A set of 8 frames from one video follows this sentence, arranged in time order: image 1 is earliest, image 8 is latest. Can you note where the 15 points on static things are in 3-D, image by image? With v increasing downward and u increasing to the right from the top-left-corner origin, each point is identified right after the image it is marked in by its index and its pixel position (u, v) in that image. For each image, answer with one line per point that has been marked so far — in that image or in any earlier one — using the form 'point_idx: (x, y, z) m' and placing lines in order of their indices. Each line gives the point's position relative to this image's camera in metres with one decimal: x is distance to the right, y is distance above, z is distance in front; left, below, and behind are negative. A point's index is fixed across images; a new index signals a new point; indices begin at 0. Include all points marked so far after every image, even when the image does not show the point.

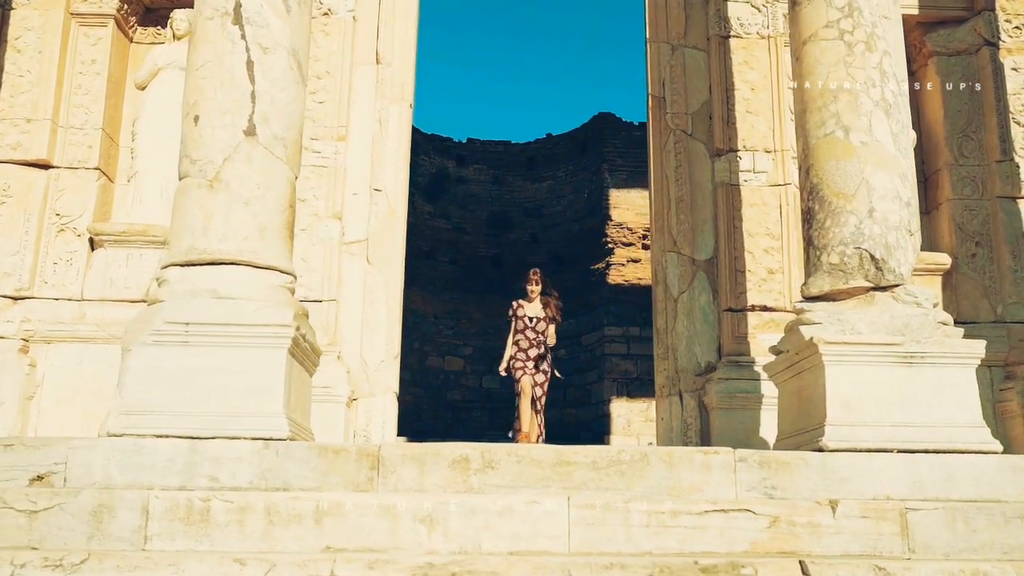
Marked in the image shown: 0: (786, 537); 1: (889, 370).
0: (+1.3, -1.2, +4.8) m
1: (+2.0, -0.4, +5.6) m
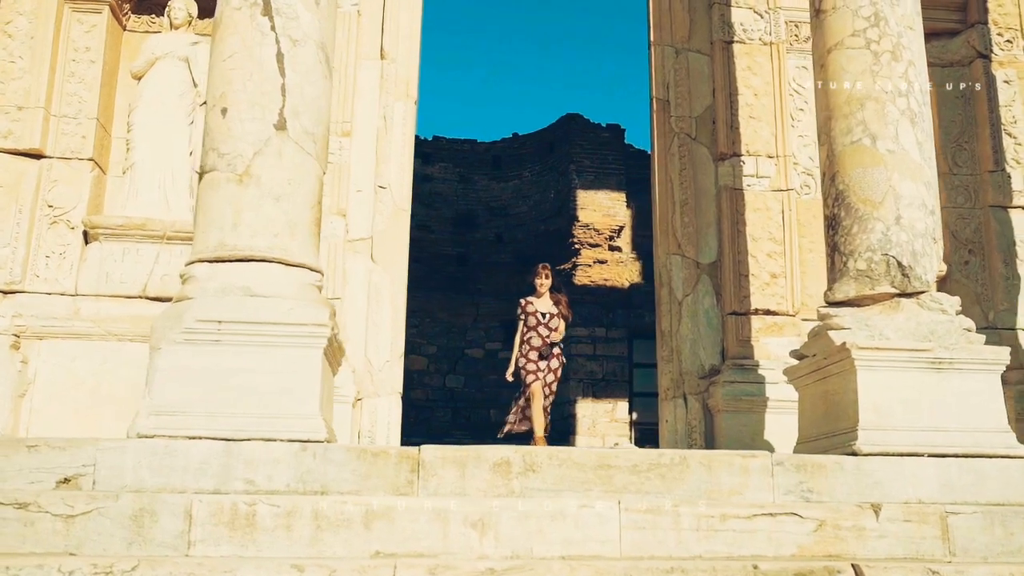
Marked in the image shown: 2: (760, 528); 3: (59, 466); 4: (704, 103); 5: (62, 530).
0: (+1.5, -1.2, +4.9) m
1: (+2.2, -0.5, +5.7) m
2: (+1.2, -1.1, +4.9) m
3: (-2.2, -0.9, +5.0) m
4: (+1.6, +1.5, +8.5) m
5: (-2.0, -1.1, +4.6) m
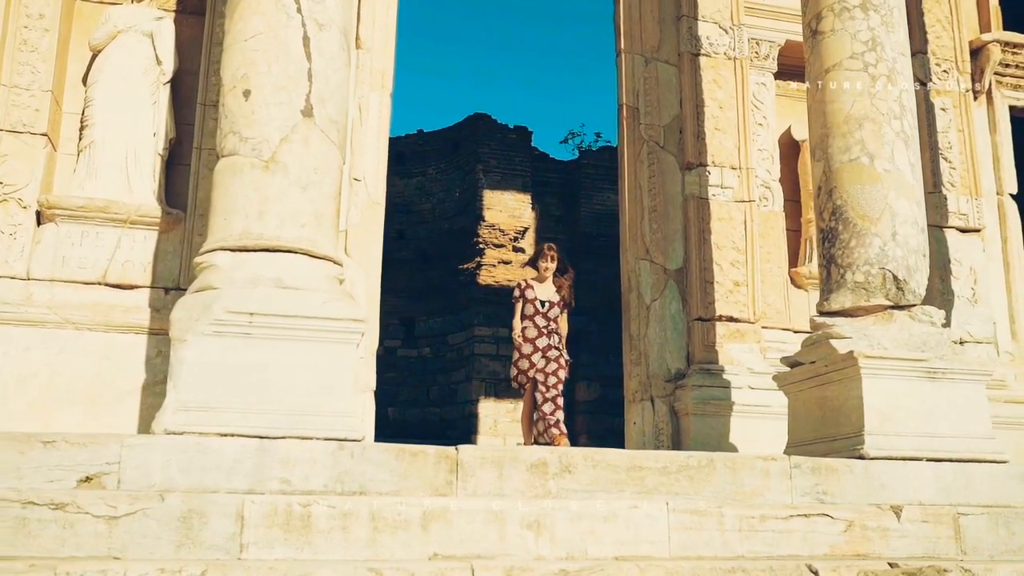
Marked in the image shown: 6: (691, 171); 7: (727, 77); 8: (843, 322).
0: (+1.7, -1.2, +5.1) m
1: (+2.3, -0.6, +6.0) m
2: (+1.4, -1.2, +5.0) m
3: (-1.9, -0.8, +4.7) m
4: (+1.3, +1.5, +8.7) m
5: (-1.7, -1.0, +4.3) m
6: (+1.5, +1.0, +8.5) m
7: (+1.8, +1.8, +8.7) m
8: (+2.0, -0.2, +6.2) m
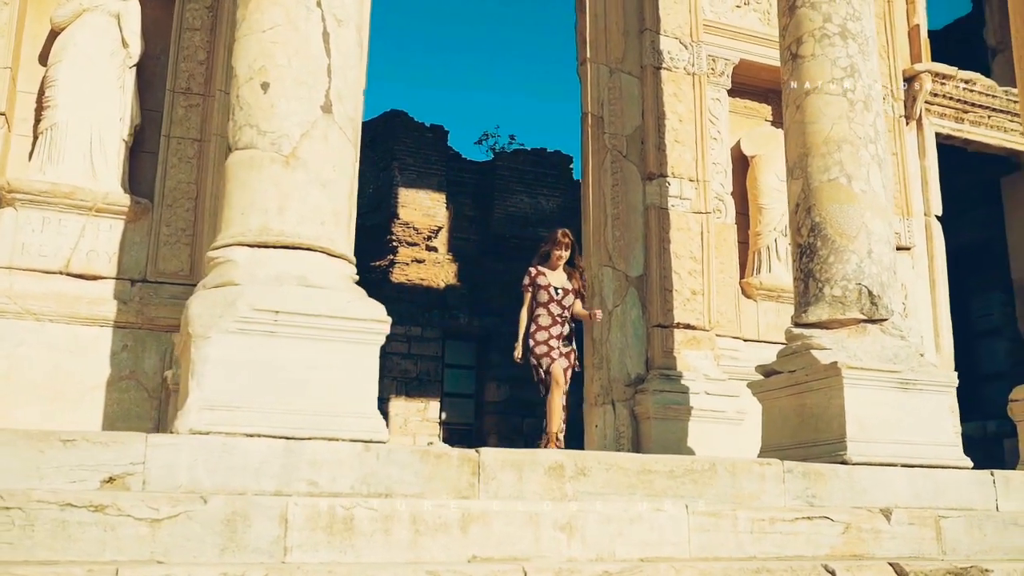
0: (+1.8, -1.3, +5.4) m
1: (+2.3, -0.6, +6.3) m
2: (+1.5, -1.2, +5.3) m
3: (-1.8, -0.8, +4.5) m
4: (+1.0, +1.4, +8.9) m
5: (-1.4, -1.0, +4.1) m
6: (+1.2, +0.9, +8.7) m
7: (+1.5, +1.7, +9.0) m
8: (+1.9, -0.3, +6.5) m
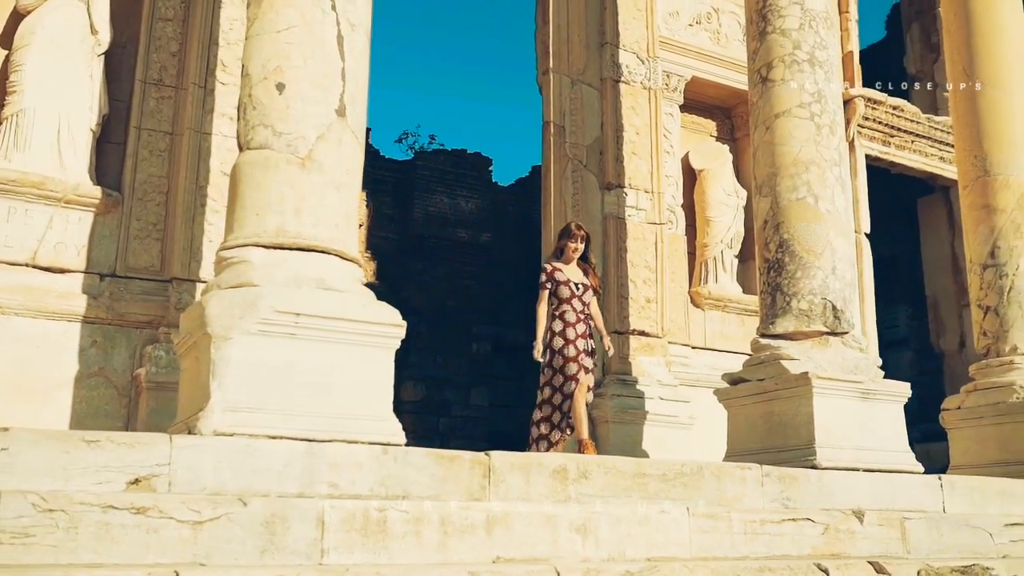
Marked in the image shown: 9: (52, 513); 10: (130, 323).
0: (+1.8, -1.4, +5.8) m
1: (+2.2, -0.7, +6.7) m
2: (+1.5, -1.3, +5.6) m
3: (-1.6, -0.8, +4.5) m
4: (+0.7, +1.4, +9.1) m
5: (-1.3, -1.0, +4.1) m
6: (+0.8, +0.8, +9.0) m
7: (+1.2, +1.6, +9.3) m
8: (+1.8, -0.4, +6.9) m
9: (-1.7, -0.8, +3.9) m
10: (-2.6, -0.2, +7.1) m
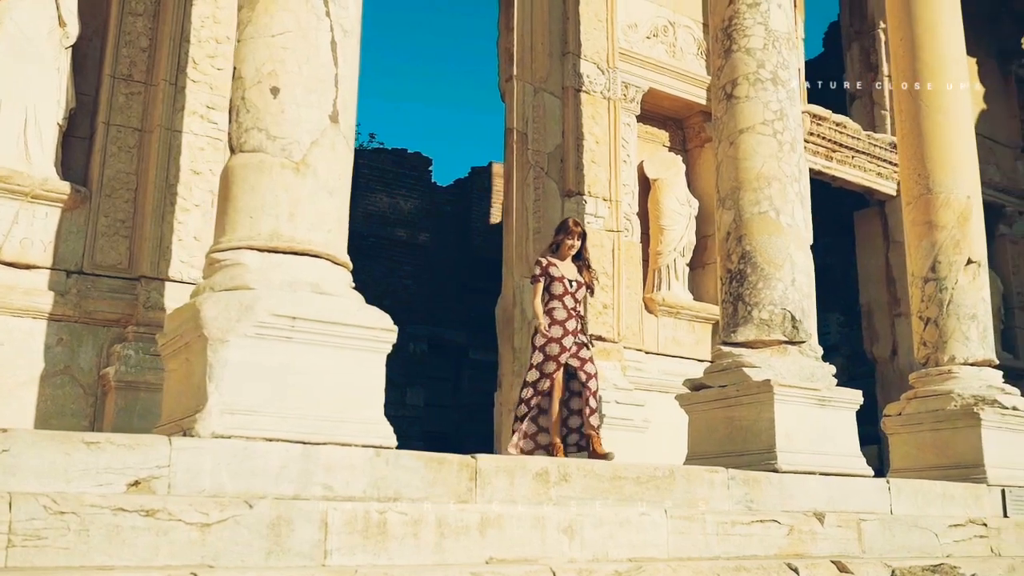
0: (+1.7, -1.5, +6.0) m
1: (+2.0, -0.8, +7.0) m
2: (+1.4, -1.4, +5.9) m
3: (-1.6, -0.8, +4.5) m
4: (+0.4, +1.3, +9.3) m
5: (-1.3, -1.0, +4.2) m
6: (+0.5, +0.8, +9.2) m
7: (+0.8, +1.6, +9.5) m
8: (+1.6, -0.4, +7.2) m
9: (-1.7, -0.9, +3.9) m
10: (-2.8, -0.2, +7.0) m
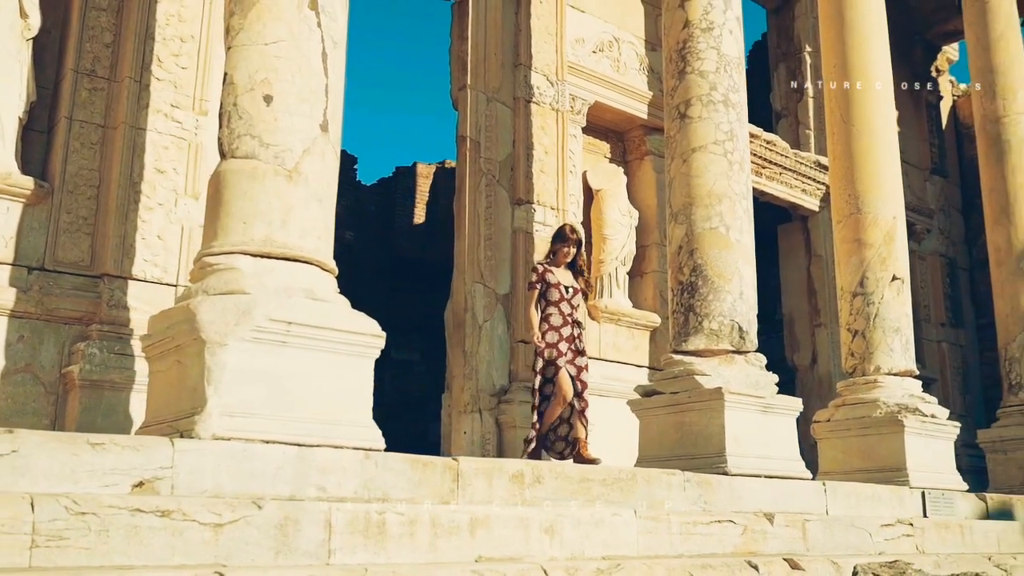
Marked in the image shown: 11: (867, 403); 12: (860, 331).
0: (+1.5, -1.6, +6.4) m
1: (+1.7, -0.9, +7.5) m
2: (+1.2, -1.5, +6.2) m
3: (-1.6, -0.8, +4.5) m
4: (-0.1, +1.3, +9.5) m
5: (-1.2, -1.0, +4.3) m
6: (+0.1, +0.7, +9.4) m
7: (+0.4, +1.5, +9.8) m
8: (+1.4, -0.5, +7.5) m
9: (-1.6, -0.9, +4.0) m
10: (-3.0, -0.2, +6.9) m
11: (+3.0, -1.0, +8.8) m
12: (+3.0, -0.4, +9.1) m
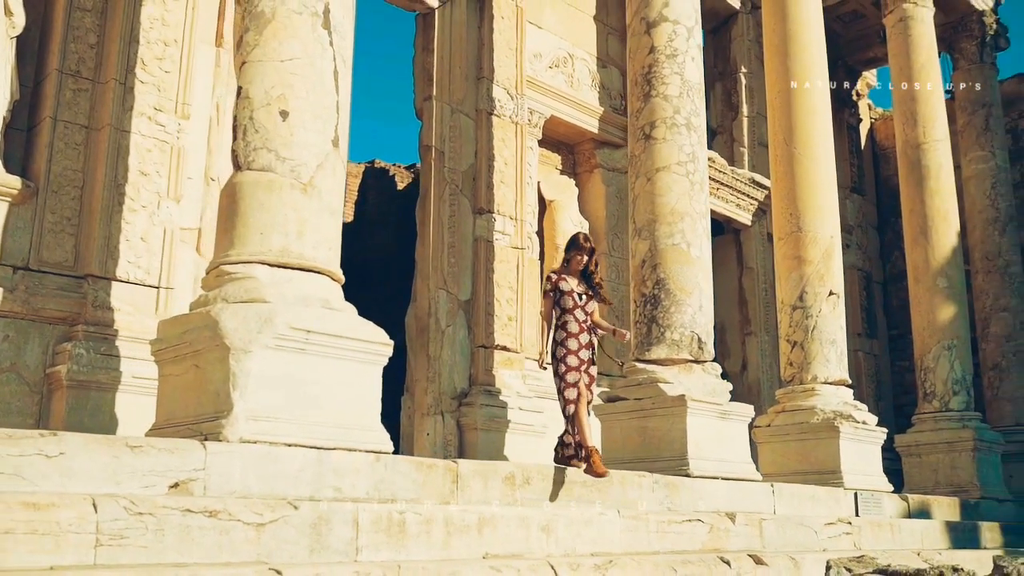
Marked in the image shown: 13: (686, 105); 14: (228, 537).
0: (+1.3, -1.7, +6.9) m
1: (+1.5, -1.0, +8.0) m
2: (+1.1, -1.6, +6.7) m
3: (-1.5, -0.8, +4.7) m
4: (-0.4, +1.2, +9.8) m
5: (-1.1, -1.1, +4.5) m
6: (-0.3, +0.7, +9.8) m
7: (0.0, +1.5, +10.1) m
8: (+1.1, -0.6, +8.0) m
9: (-1.5, -0.9, +4.2) m
10: (-3.1, -0.2, +7.0) m
11: (+2.6, -1.1, +9.4) m
12: (+2.7, -0.5, +9.7) m
13: (+1.4, +1.5, +8.5) m
14: (-1.2, -1.1, +4.4) m
